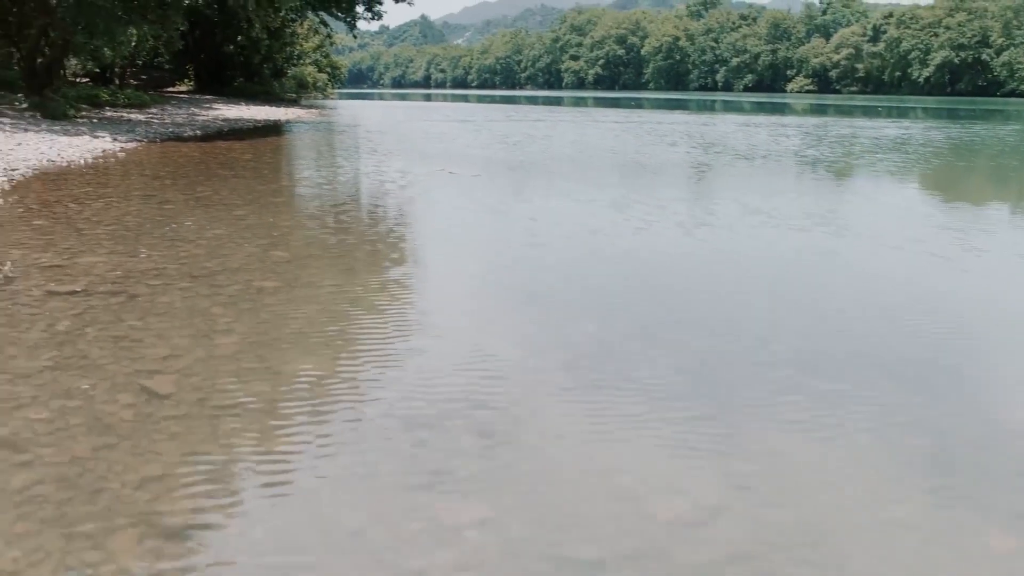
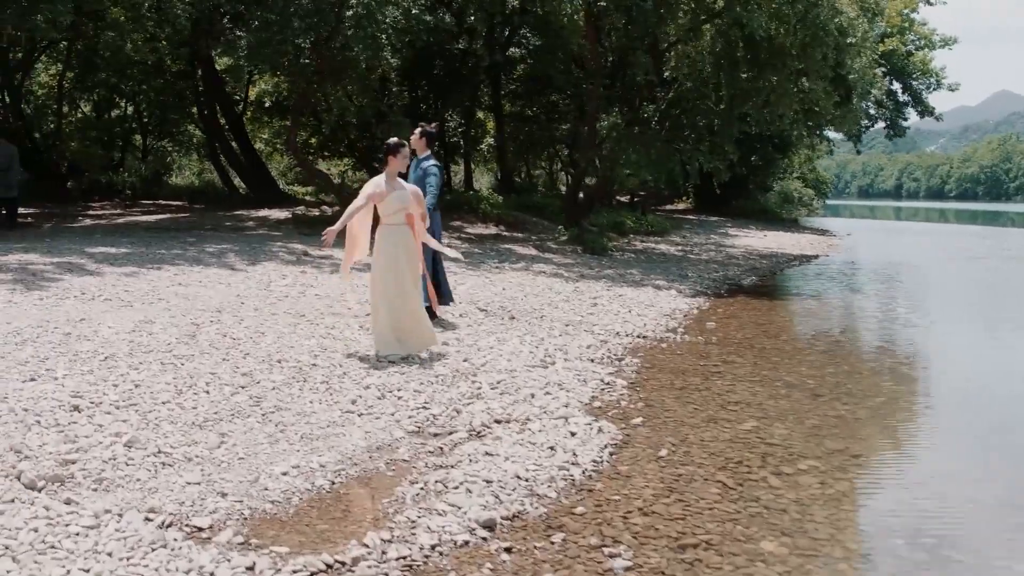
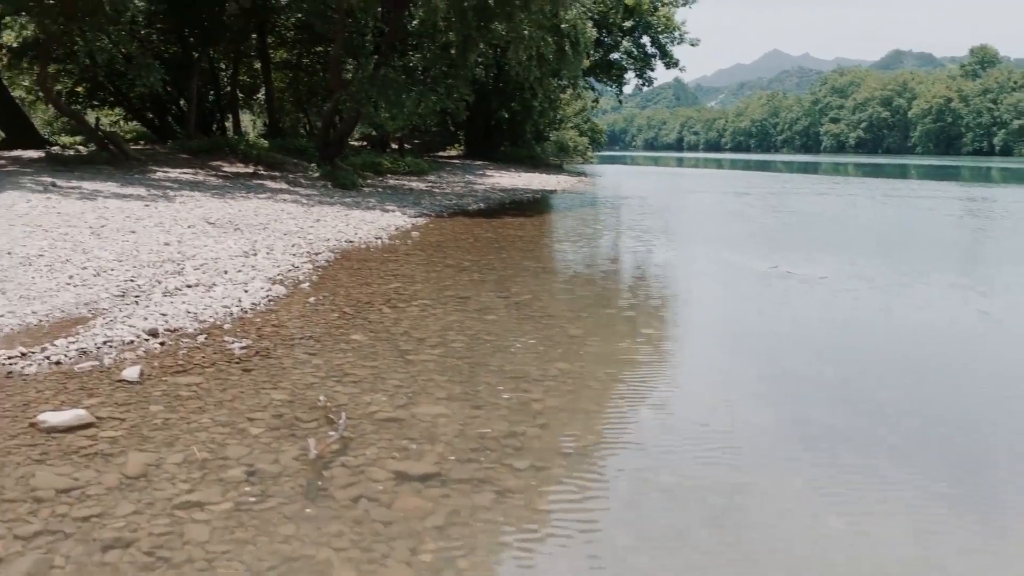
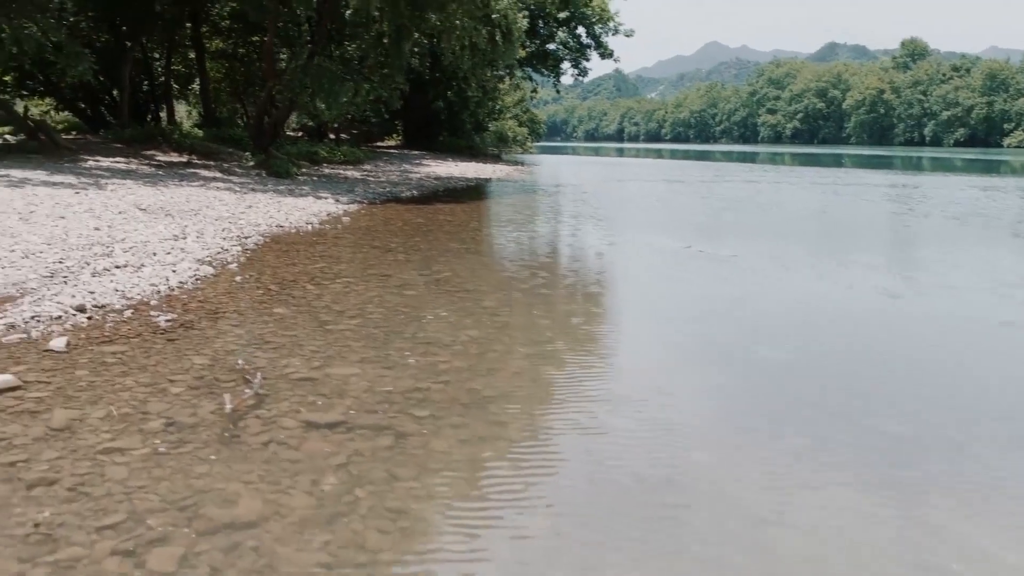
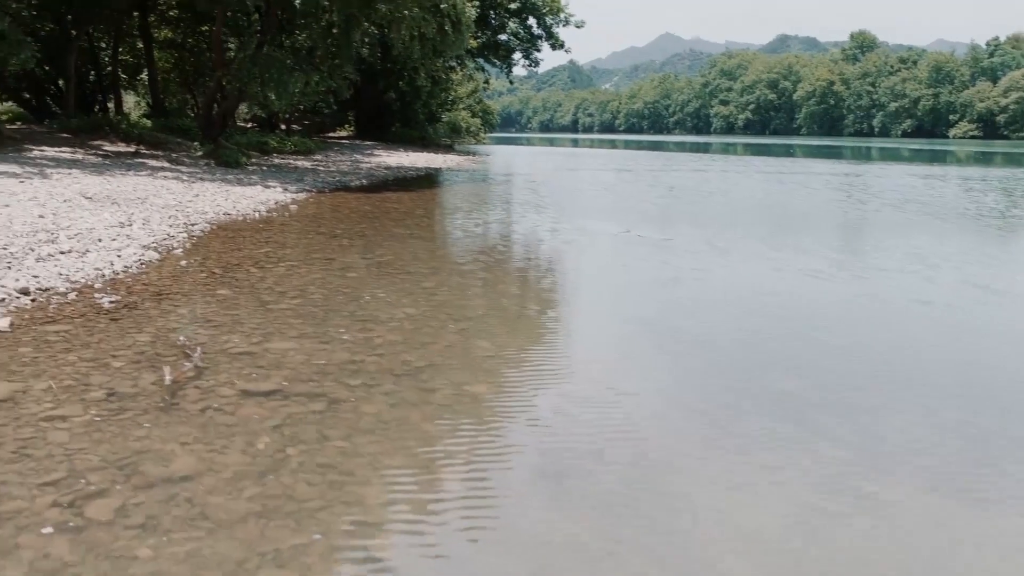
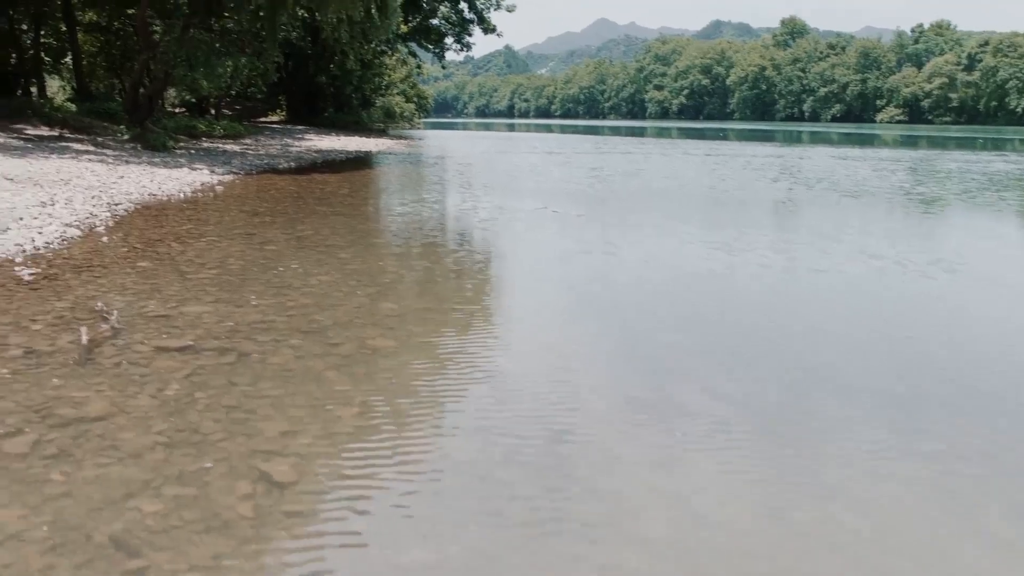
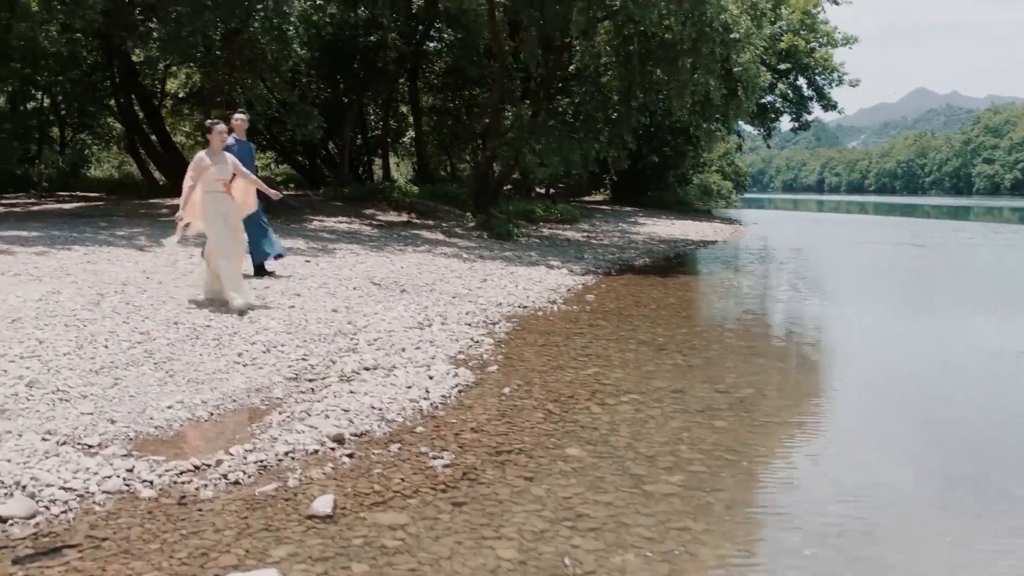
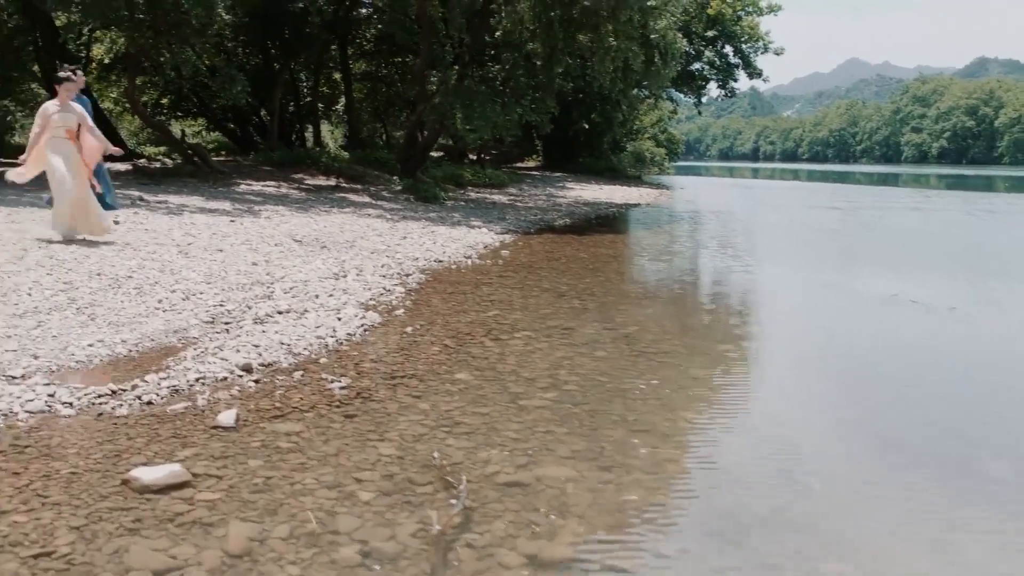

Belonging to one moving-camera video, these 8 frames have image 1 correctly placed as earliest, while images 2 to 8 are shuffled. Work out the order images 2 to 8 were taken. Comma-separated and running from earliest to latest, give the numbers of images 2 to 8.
6, 5, 4, 3, 8, 7, 2
